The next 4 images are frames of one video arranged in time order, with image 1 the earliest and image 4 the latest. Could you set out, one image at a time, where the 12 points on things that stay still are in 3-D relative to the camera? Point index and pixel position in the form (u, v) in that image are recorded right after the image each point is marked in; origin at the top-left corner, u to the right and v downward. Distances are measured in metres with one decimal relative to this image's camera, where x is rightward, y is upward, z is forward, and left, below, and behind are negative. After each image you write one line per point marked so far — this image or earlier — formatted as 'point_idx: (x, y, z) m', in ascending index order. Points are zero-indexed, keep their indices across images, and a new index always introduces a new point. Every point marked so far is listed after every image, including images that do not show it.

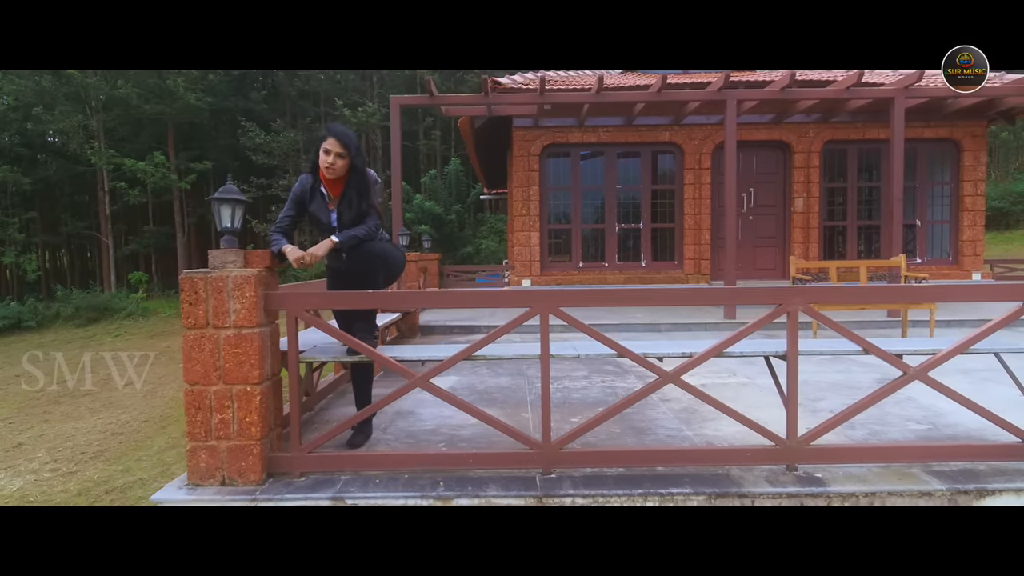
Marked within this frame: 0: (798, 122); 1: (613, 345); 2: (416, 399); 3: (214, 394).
0: (+4.1, +2.4, +8.4) m
1: (+0.5, -0.3, +2.6) m
2: (-0.6, -0.7, +3.8) m
3: (-1.2, -0.4, +2.4) m
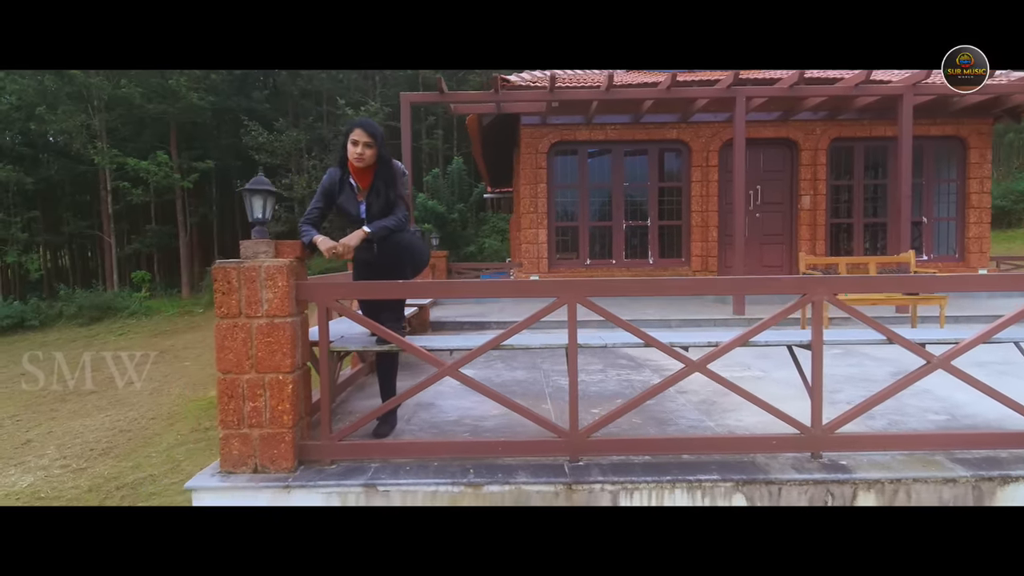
0: (+4.2, +2.4, +8.5) m
1: (+0.6, -0.2, +2.6) m
2: (-0.5, -0.7, +3.8) m
3: (-1.1, -0.4, +2.5) m
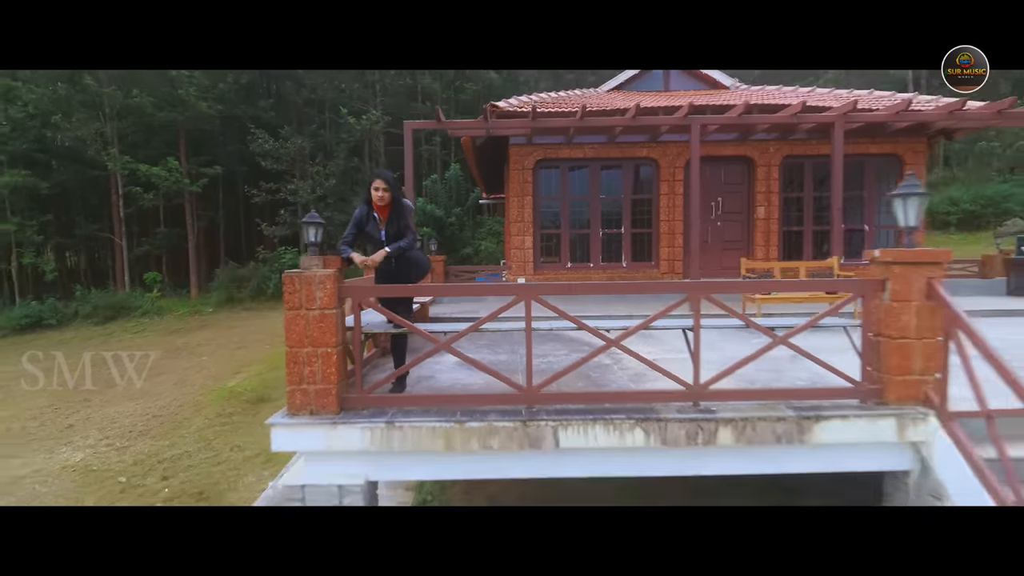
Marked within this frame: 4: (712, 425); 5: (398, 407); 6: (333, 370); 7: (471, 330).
0: (+4.1, +2.4, +9.6) m
1: (+0.4, -0.2, +3.8) m
2: (-0.7, -0.7, +5.0) m
3: (-1.3, -0.4, +3.6) m
4: (+1.2, -0.8, +3.6) m
5: (-0.7, -0.8, +3.7) m
6: (-1.1, -0.5, +3.6) m
7: (-0.3, -0.3, +3.7) m
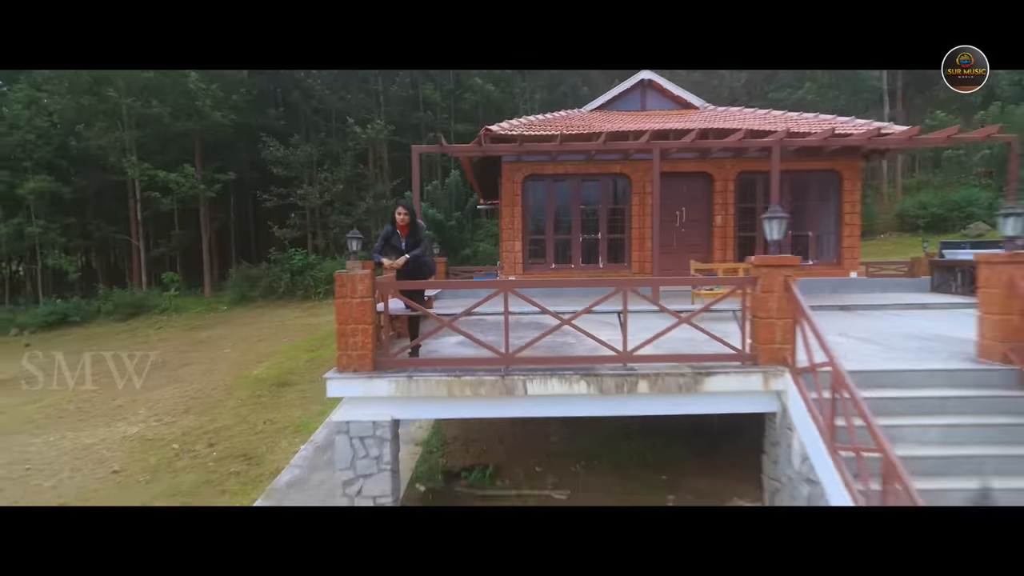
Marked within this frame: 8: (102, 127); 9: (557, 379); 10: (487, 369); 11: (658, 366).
0: (+3.9, +2.5, +11.2) m
1: (+0.3, -0.2, +5.3) m
2: (-0.8, -0.6, +6.5) m
3: (-1.4, -0.4, +5.2) m
4: (+1.1, -0.8, +5.1) m
5: (-0.9, -0.7, +5.3) m
6: (-1.3, -0.5, +5.2) m
7: (-0.4, -0.2, +5.3) m
8: (-13.5, +5.3, +19.8) m
9: (+0.4, -0.8, +5.1) m
10: (-0.2, -0.7, +5.3) m
11: (+1.3, -0.7, +5.3) m
